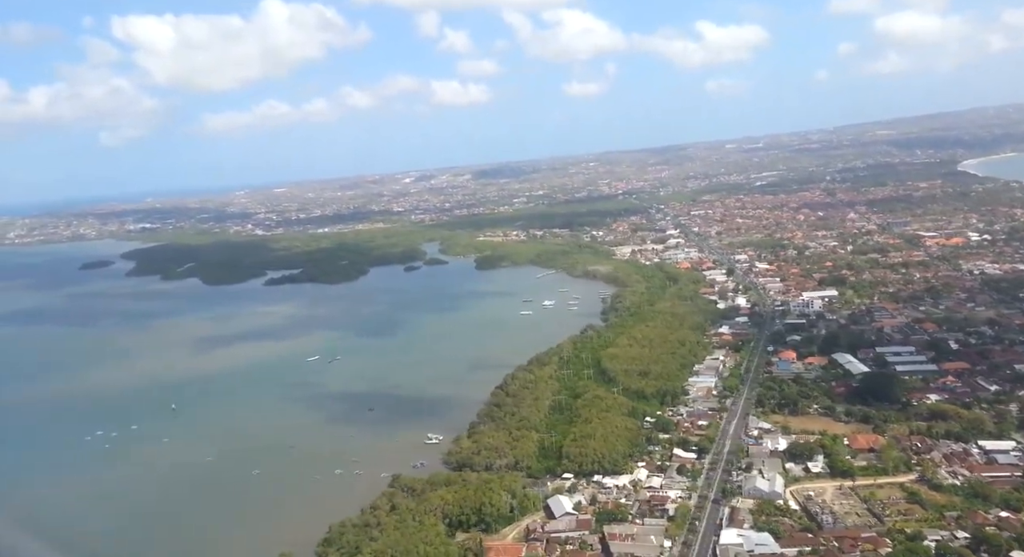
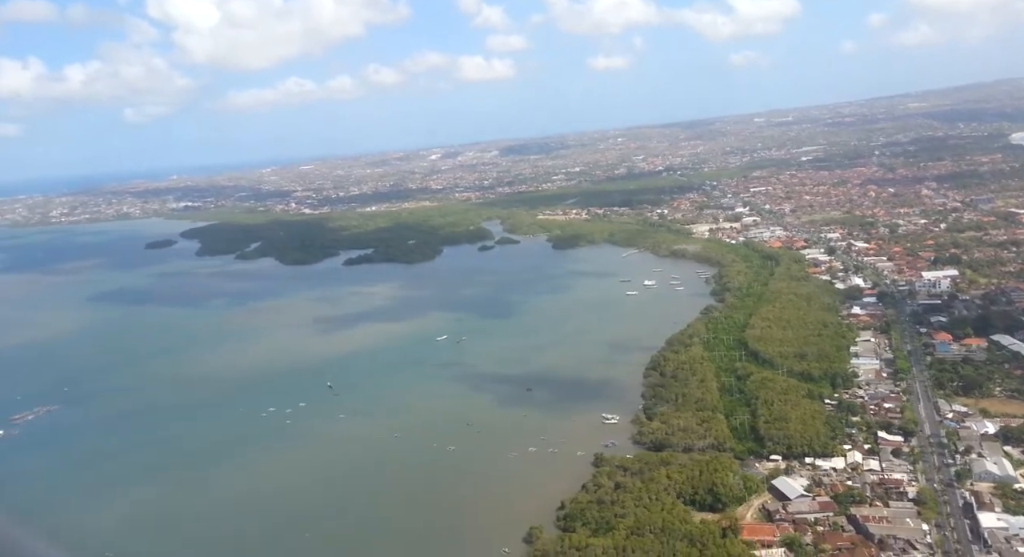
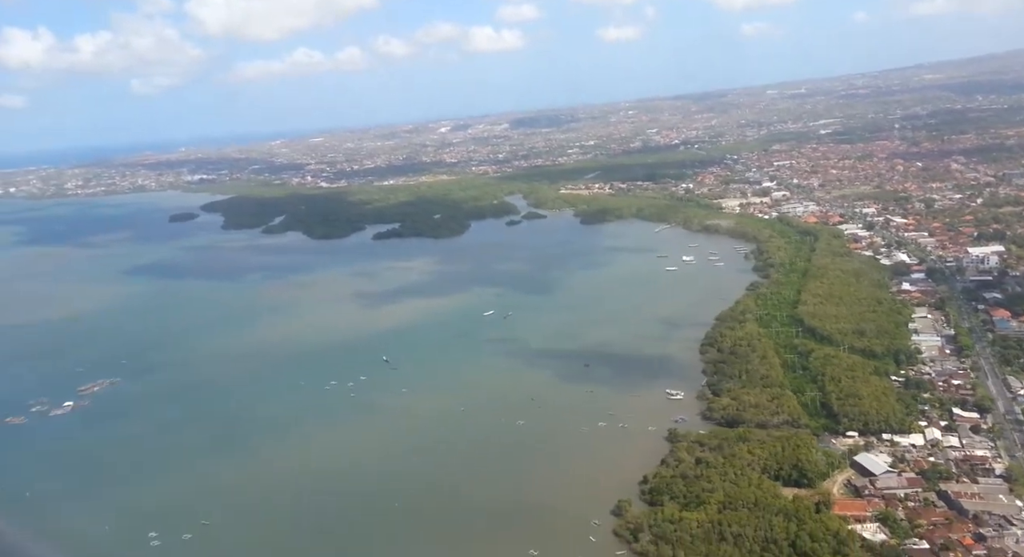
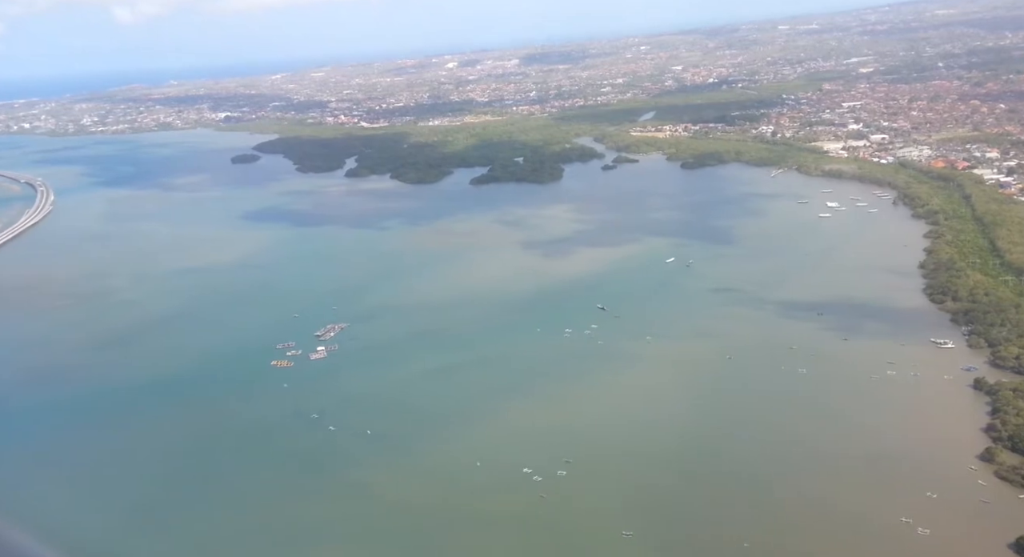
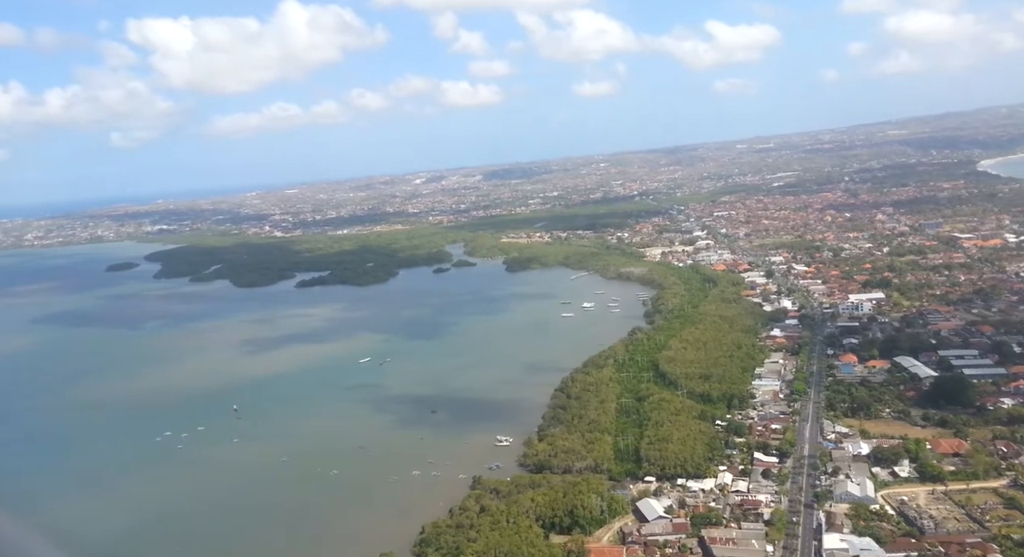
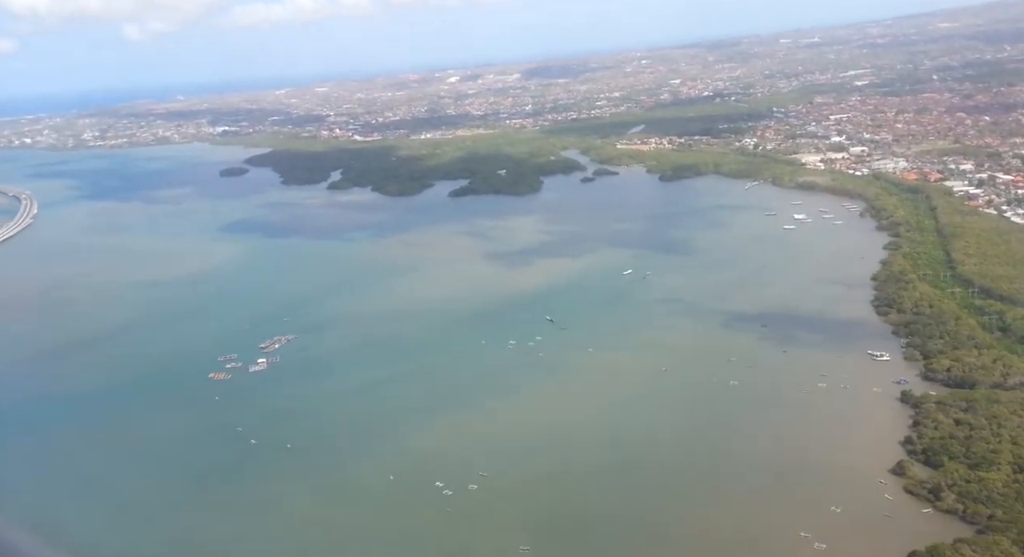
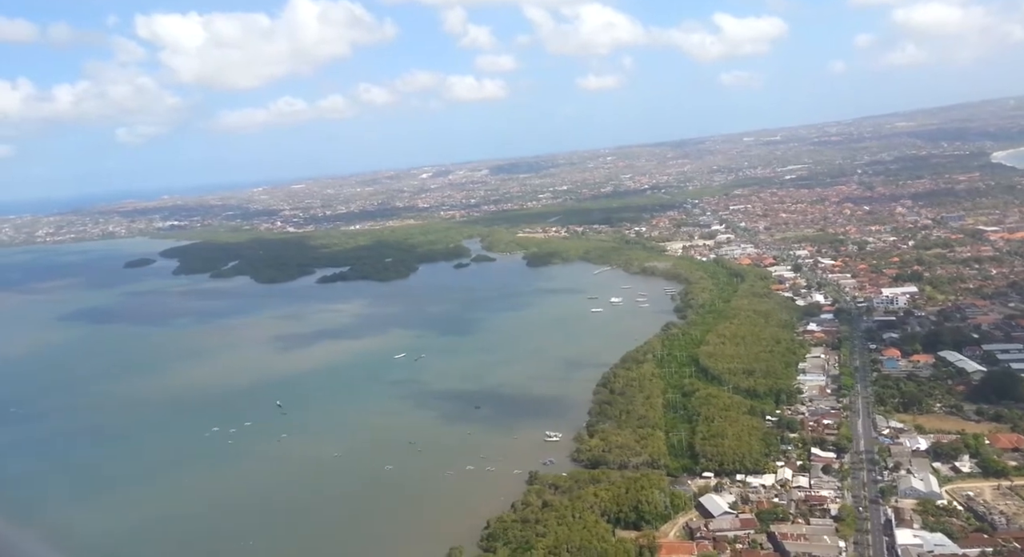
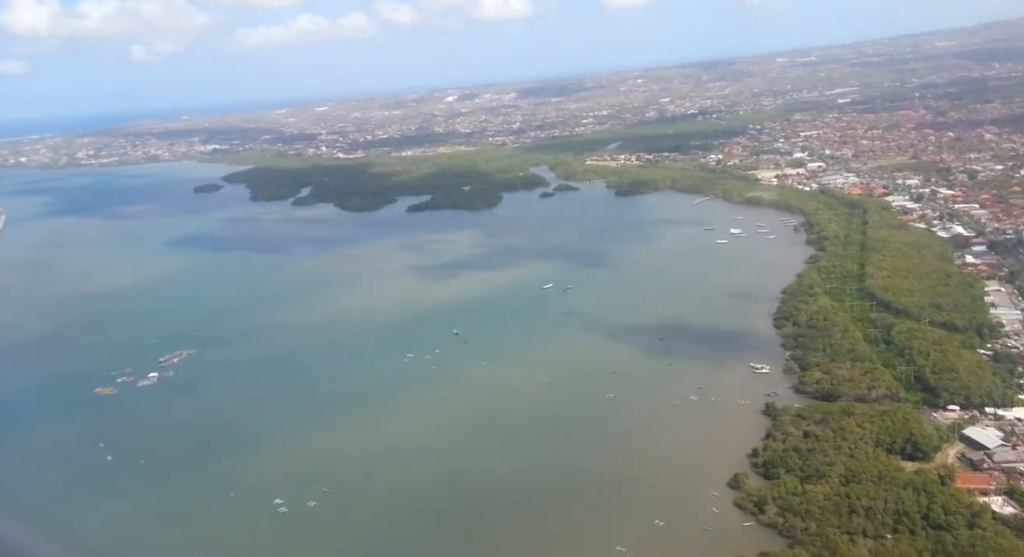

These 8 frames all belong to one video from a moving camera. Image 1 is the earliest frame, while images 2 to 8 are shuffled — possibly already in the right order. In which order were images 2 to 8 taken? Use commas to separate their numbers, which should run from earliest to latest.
5, 7, 2, 3, 8, 6, 4
